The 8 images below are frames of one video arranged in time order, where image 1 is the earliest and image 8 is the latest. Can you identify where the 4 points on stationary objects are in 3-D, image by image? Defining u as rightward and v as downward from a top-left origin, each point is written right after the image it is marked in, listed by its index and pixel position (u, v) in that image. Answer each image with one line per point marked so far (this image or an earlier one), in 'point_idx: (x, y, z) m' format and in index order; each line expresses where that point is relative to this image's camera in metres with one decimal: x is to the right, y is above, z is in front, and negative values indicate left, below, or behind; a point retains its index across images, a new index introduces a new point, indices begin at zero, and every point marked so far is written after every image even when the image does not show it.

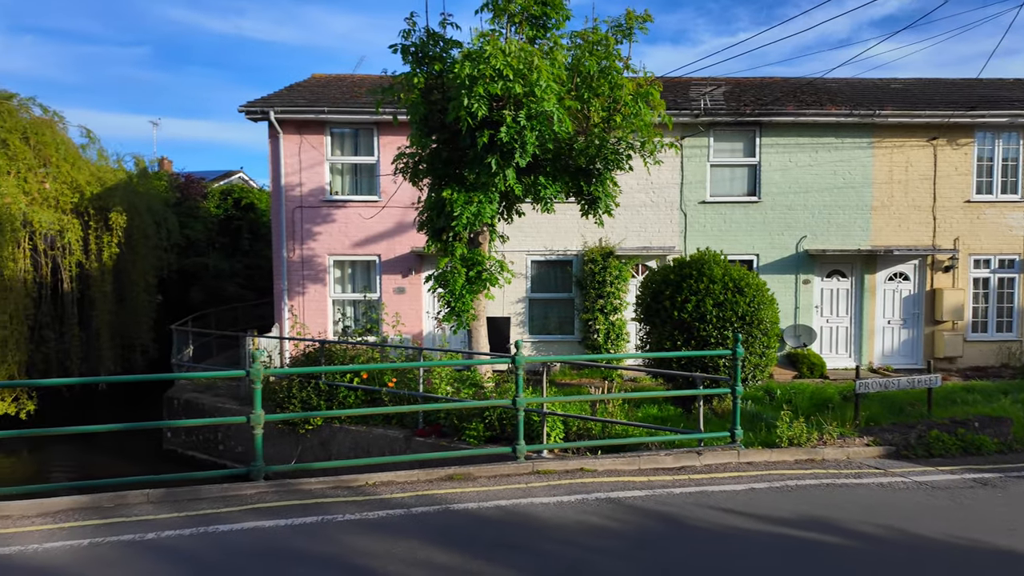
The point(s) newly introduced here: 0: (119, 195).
0: (-8.6, +2.0, +13.2) m
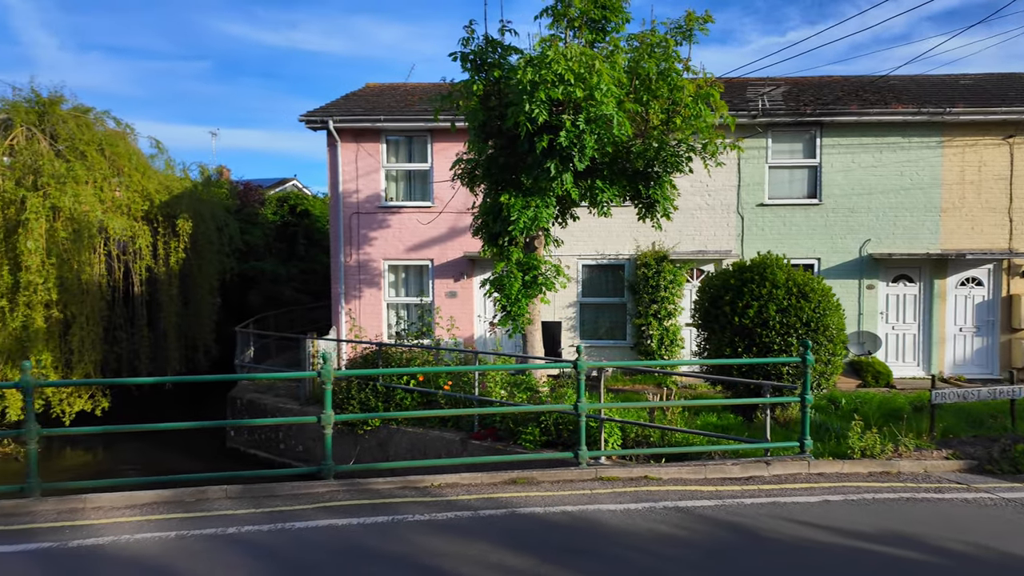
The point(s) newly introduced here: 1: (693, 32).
0: (-7.5, +2.0, +13.8) m
1: (+2.1, +2.9, +6.8) m
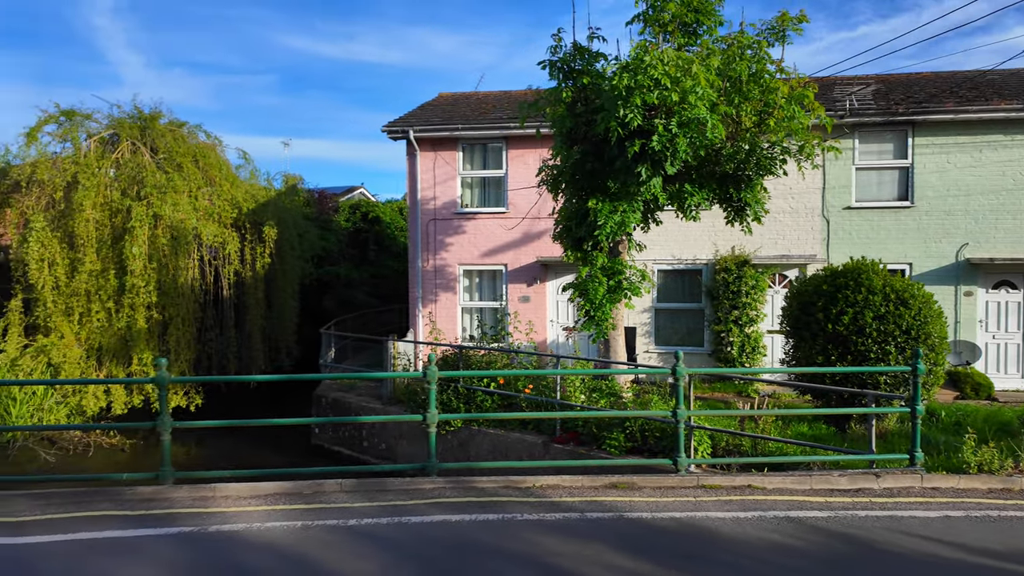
0: (-5.8, +1.9, +14.5) m
1: (+3.0, +2.8, +6.7) m
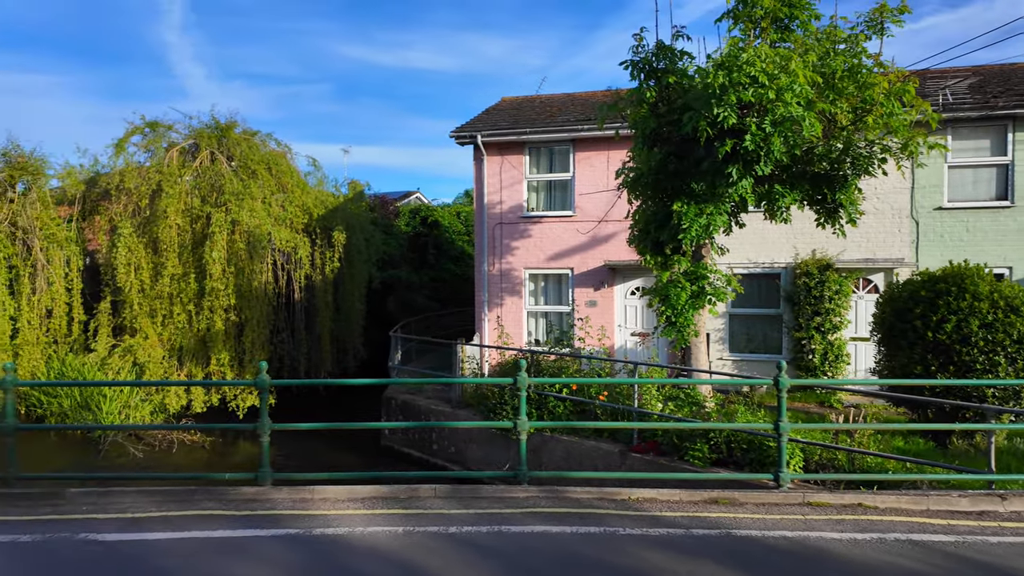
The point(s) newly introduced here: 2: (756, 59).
0: (-4.3, +1.8, +14.8) m
1: (+3.9, +2.8, +6.3) m
2: (+2.3, +2.1, +5.6) m
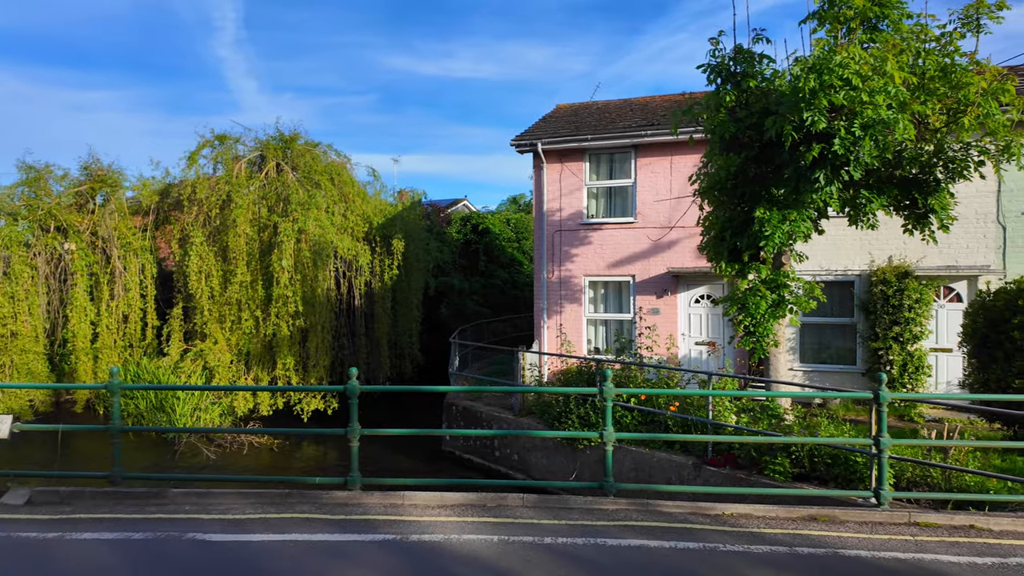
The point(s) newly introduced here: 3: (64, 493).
0: (-2.9, +1.6, +15.1) m
1: (+4.7, +2.7, +6.0) m
2: (+3.0, +2.0, +5.4) m
3: (-3.6, -1.6, +4.8) m
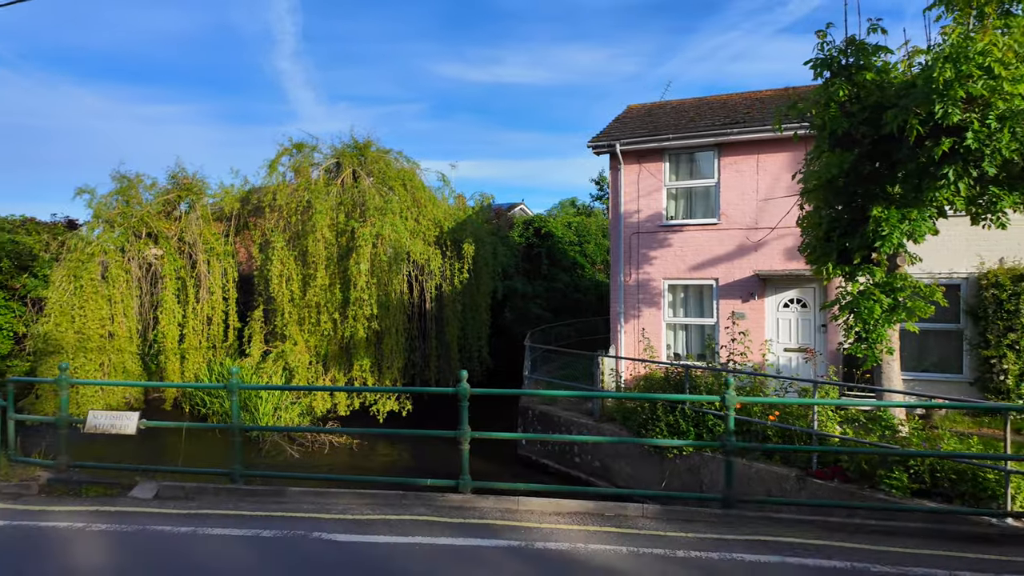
0: (-1.1, +1.5, +15.2) m
1: (+5.7, +2.7, +5.5) m
2: (+3.9, +2.0, +5.1) m
3: (-2.7, -1.7, +5.0) m
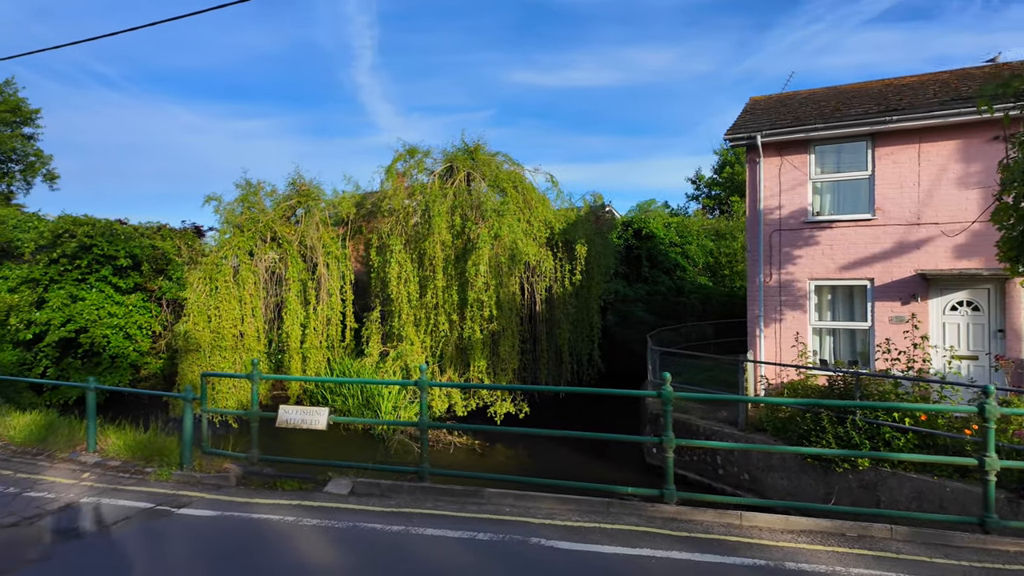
0: (+1.7, +1.5, +14.9) m
1: (+7.3, +2.7, +4.6) m
2: (+5.5, +2.0, +4.3) m
3: (-1.1, -1.6, +4.9) m
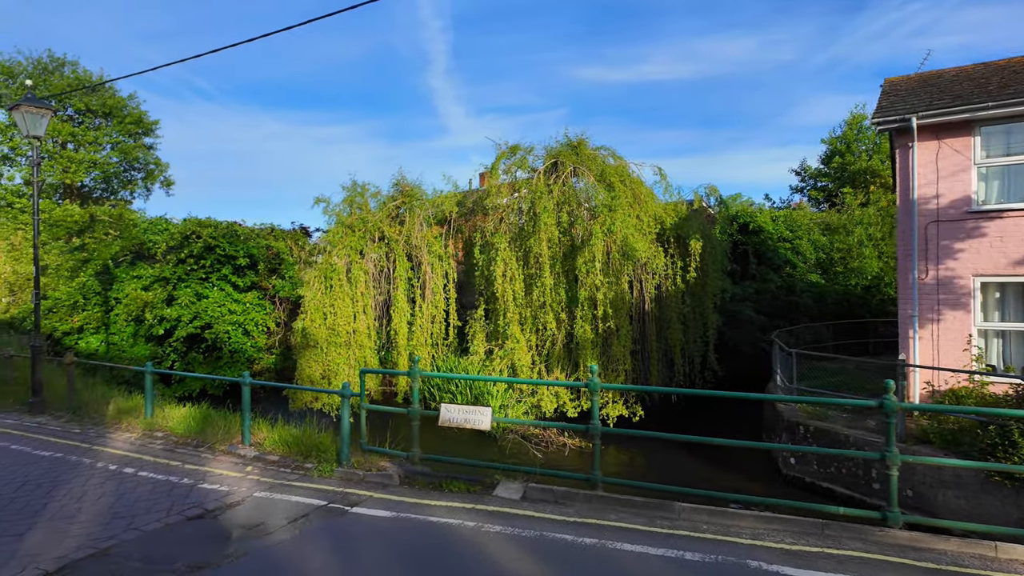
0: (+4.3, +1.5, +14.2) m
1: (+8.6, +2.7, +3.3) m
2: (+6.8, +2.1, +3.2) m
3: (+0.4, -1.6, +4.7) m
